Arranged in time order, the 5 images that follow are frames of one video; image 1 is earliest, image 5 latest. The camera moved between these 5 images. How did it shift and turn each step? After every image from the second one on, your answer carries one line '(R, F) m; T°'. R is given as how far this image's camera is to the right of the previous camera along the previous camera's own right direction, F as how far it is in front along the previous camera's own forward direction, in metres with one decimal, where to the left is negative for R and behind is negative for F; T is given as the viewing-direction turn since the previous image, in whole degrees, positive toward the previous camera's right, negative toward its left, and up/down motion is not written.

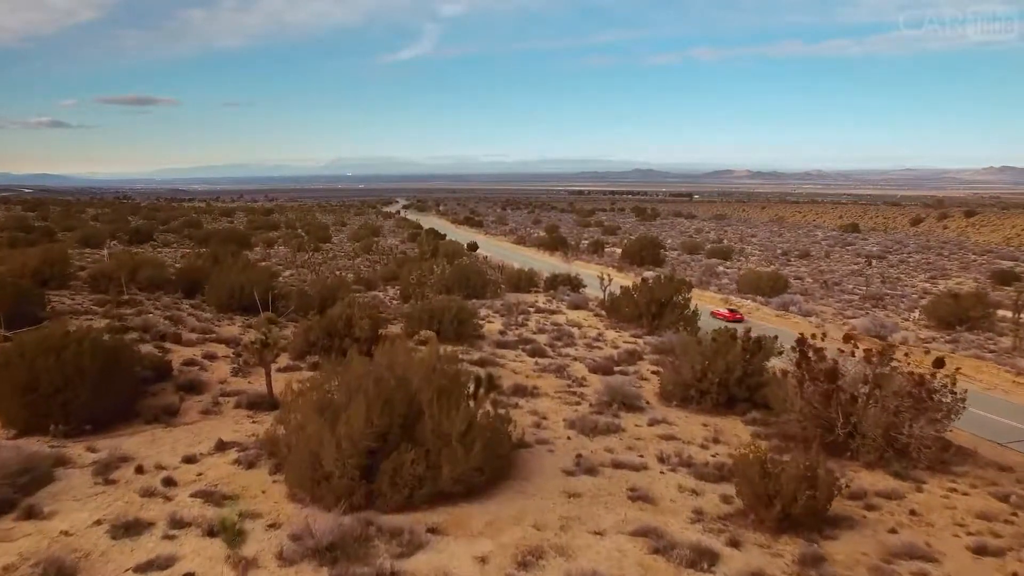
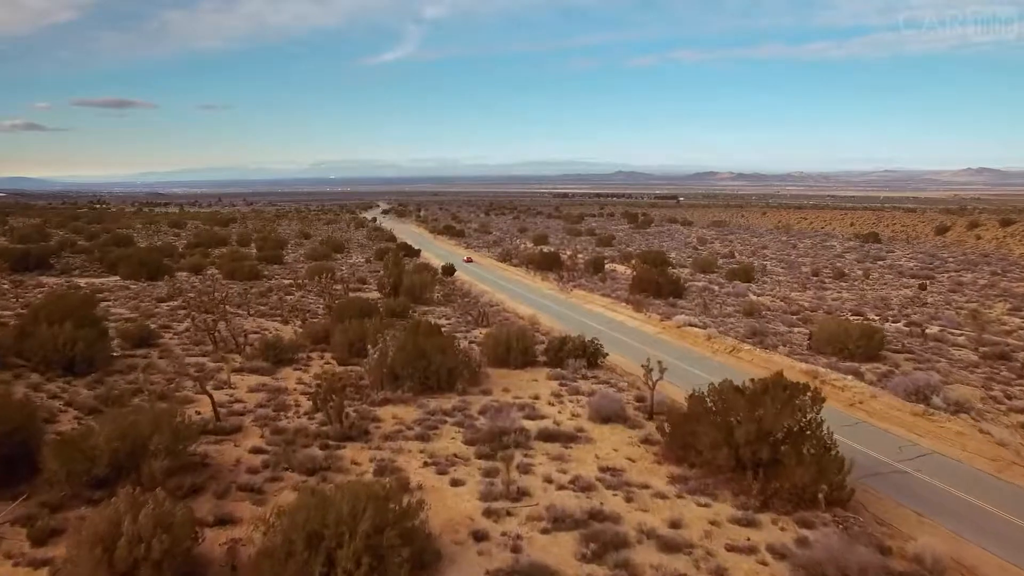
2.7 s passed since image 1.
(0.0, +8.0) m; +1°
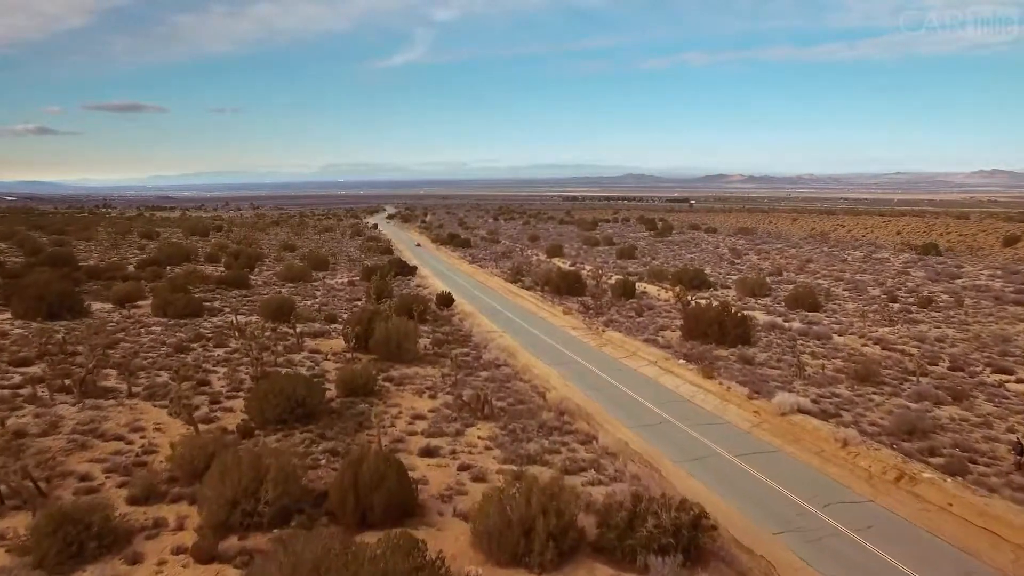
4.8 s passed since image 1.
(-0.2, +7.9) m; -1°
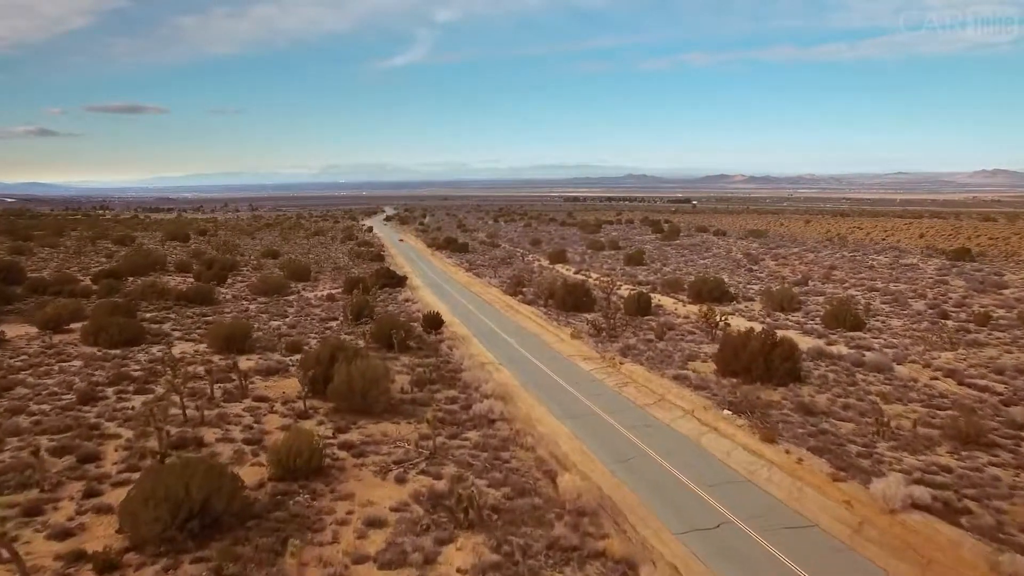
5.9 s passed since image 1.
(+0.1, +4.4) m; 0°
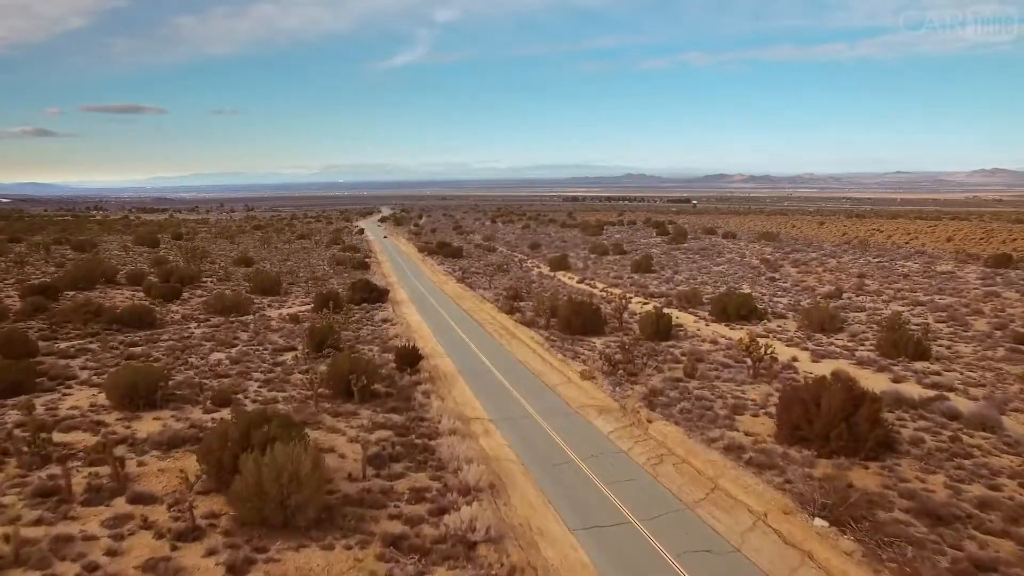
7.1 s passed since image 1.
(+0.1, +5.2) m; 0°
